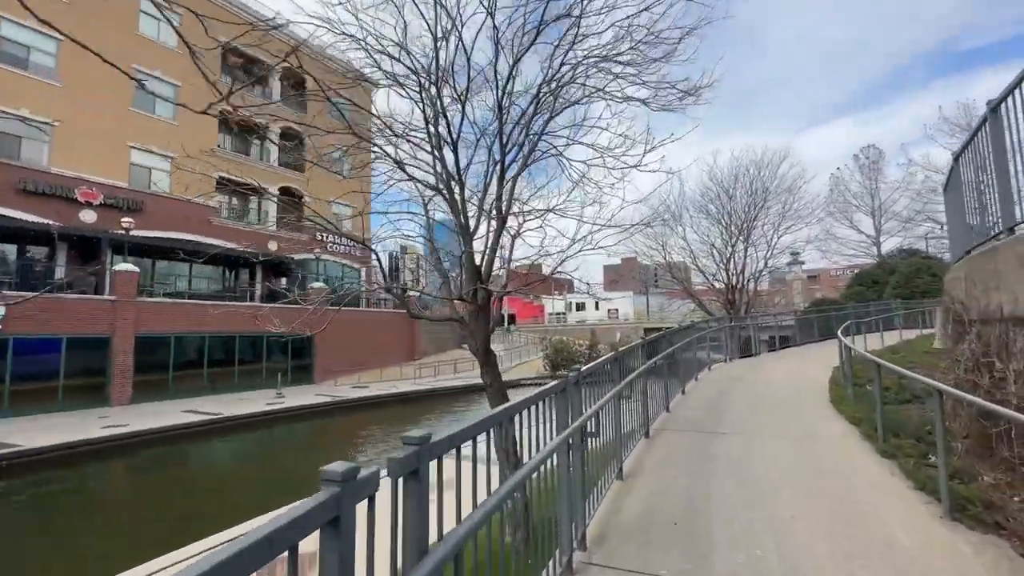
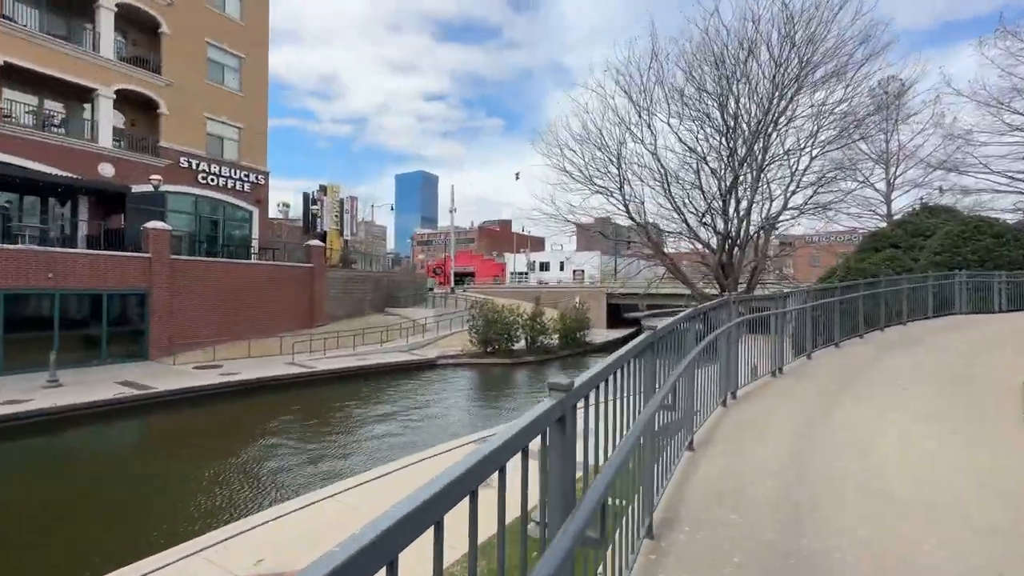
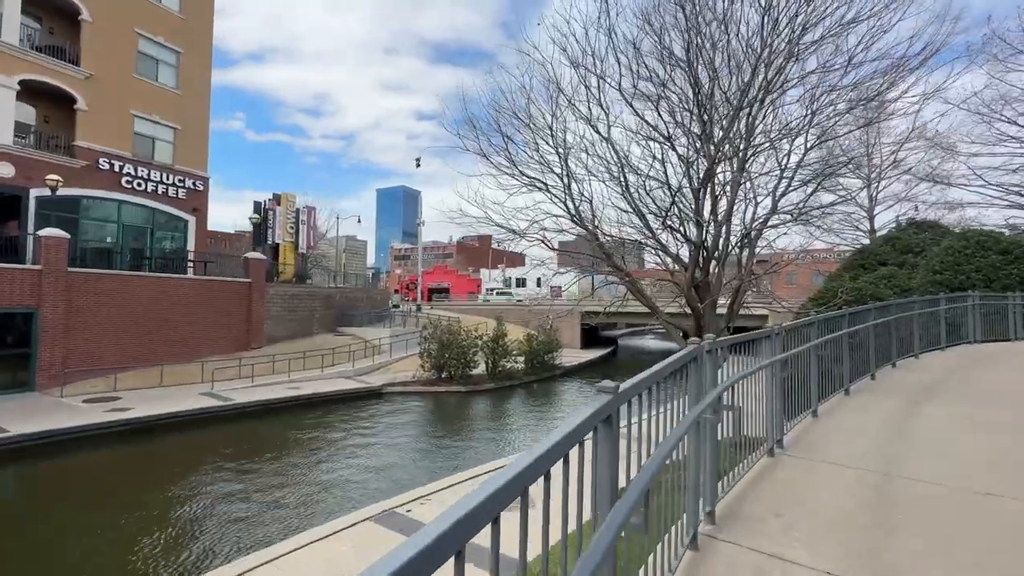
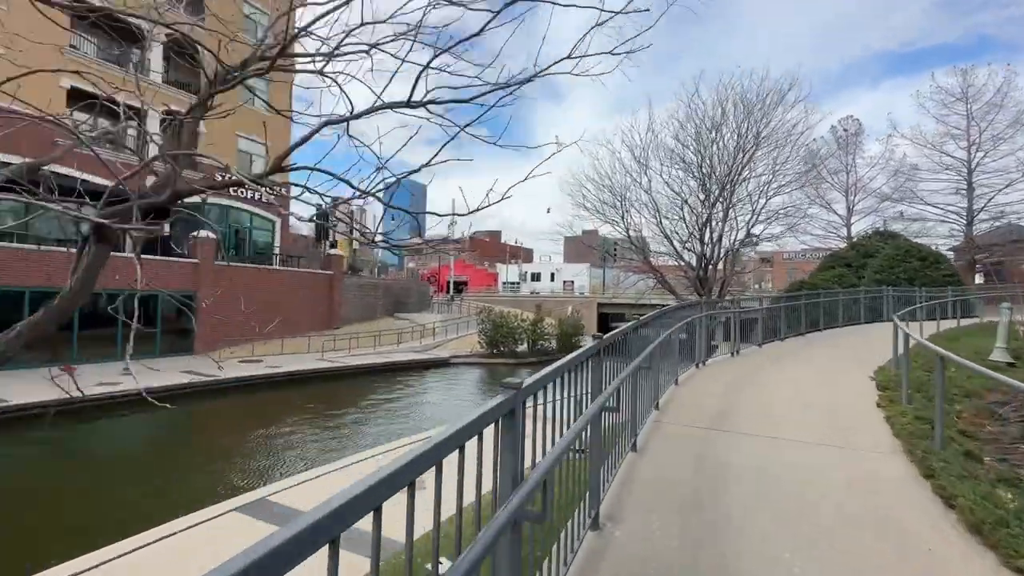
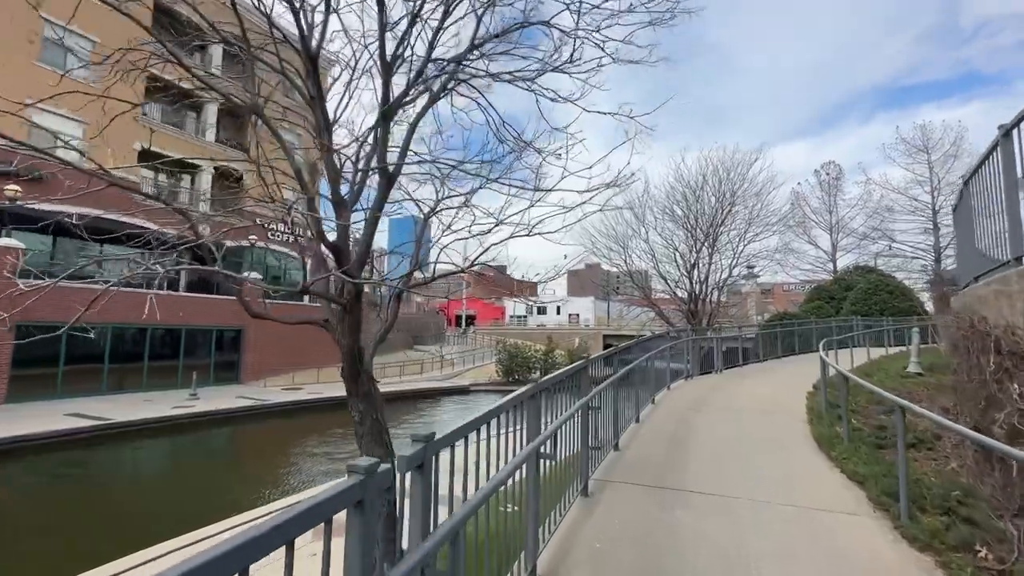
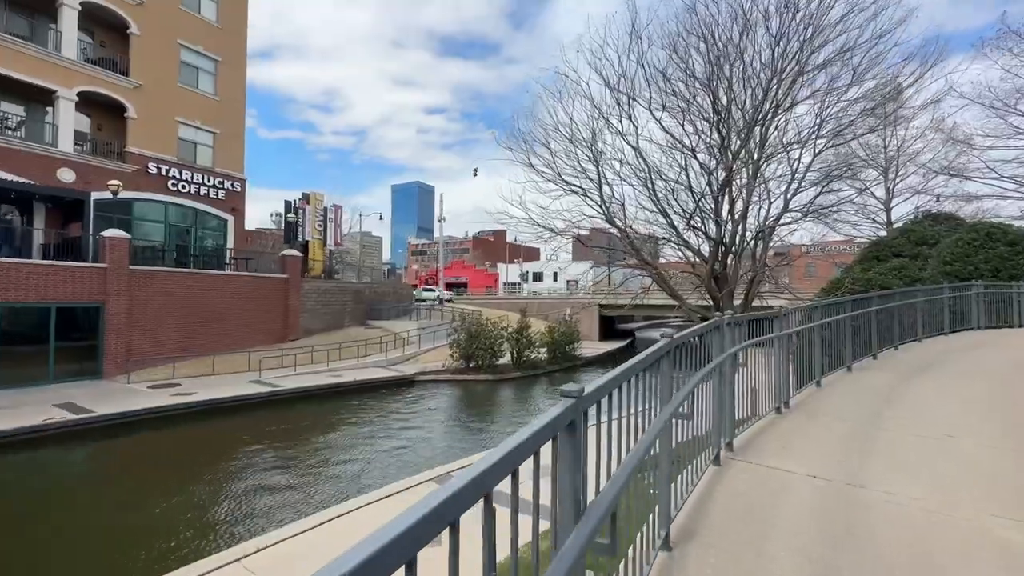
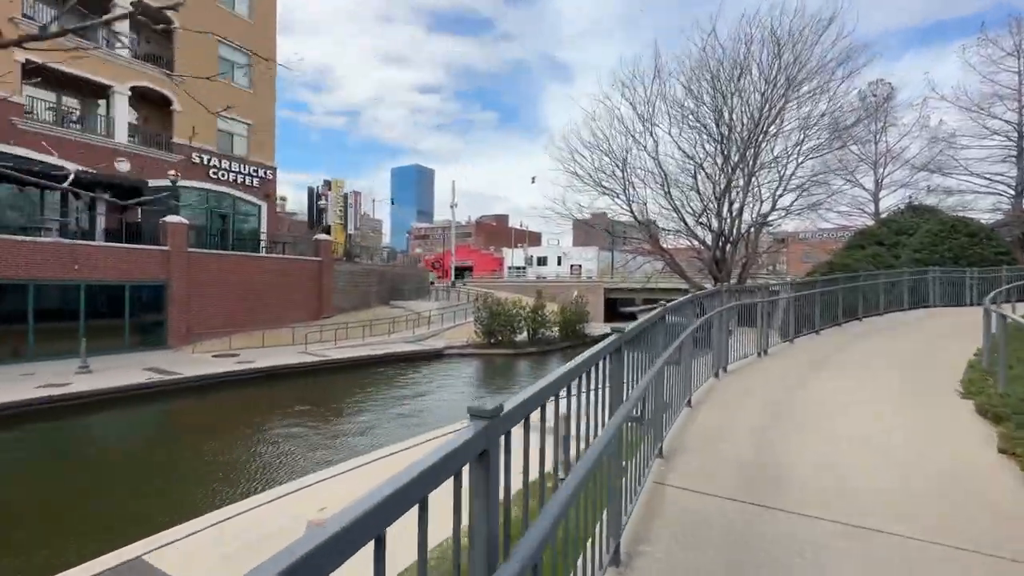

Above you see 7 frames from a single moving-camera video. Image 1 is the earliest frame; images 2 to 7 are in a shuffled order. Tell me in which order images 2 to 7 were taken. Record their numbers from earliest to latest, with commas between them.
5, 4, 7, 2, 6, 3
